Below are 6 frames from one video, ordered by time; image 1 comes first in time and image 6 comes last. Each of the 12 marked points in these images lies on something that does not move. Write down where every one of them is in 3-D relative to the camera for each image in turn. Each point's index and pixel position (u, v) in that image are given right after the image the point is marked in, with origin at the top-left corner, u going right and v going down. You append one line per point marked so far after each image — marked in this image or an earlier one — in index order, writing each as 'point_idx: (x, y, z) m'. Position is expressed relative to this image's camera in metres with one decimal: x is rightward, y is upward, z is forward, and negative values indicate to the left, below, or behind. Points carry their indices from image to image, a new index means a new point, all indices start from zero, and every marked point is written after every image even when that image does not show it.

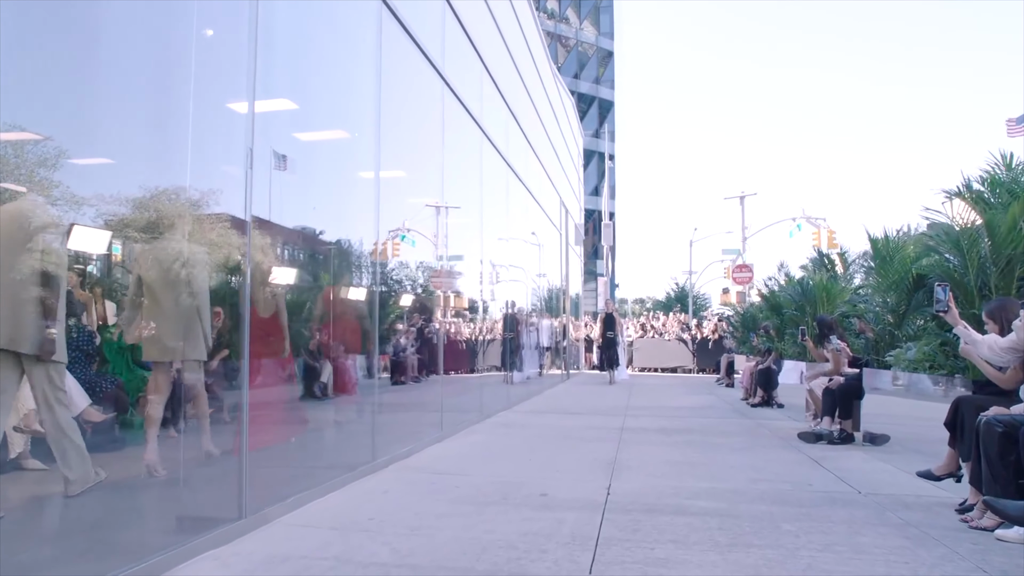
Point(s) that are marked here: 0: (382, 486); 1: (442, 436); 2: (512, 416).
0: (-0.9, -1.3, +6.1) m
1: (-0.8, -1.7, +10.0) m
2: (0.0, -1.8, +12.4) m
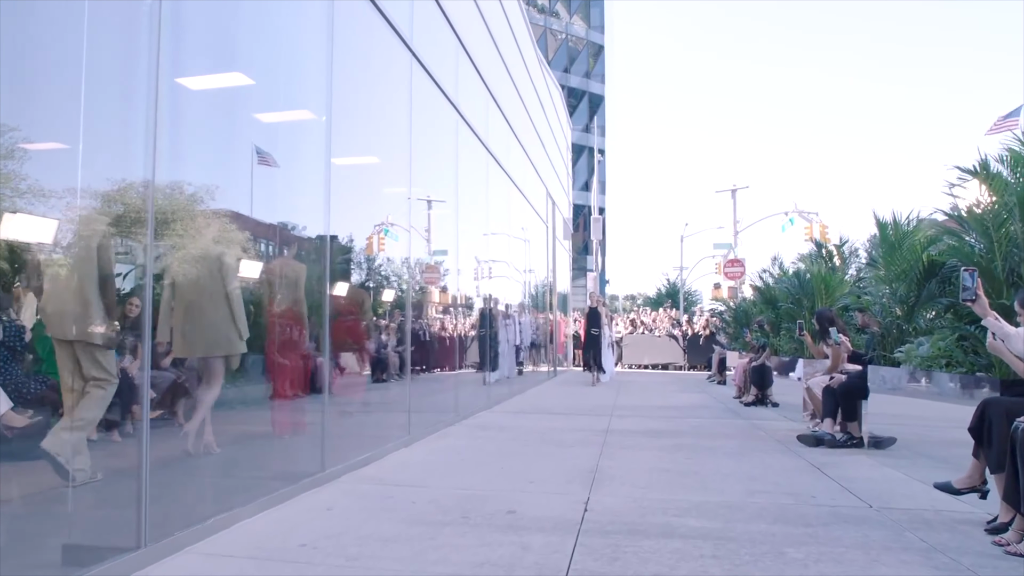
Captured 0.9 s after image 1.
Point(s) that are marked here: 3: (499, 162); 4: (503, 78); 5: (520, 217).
0: (-1.1, -1.3, +5.3) m
1: (-1.1, -1.6, +9.2) m
2: (-0.3, -1.7, +11.7) m
3: (-0.2, +2.2, +16.2) m
4: (-0.2, +3.8, +16.4) m
5: (+0.3, +1.3, +19.3) m
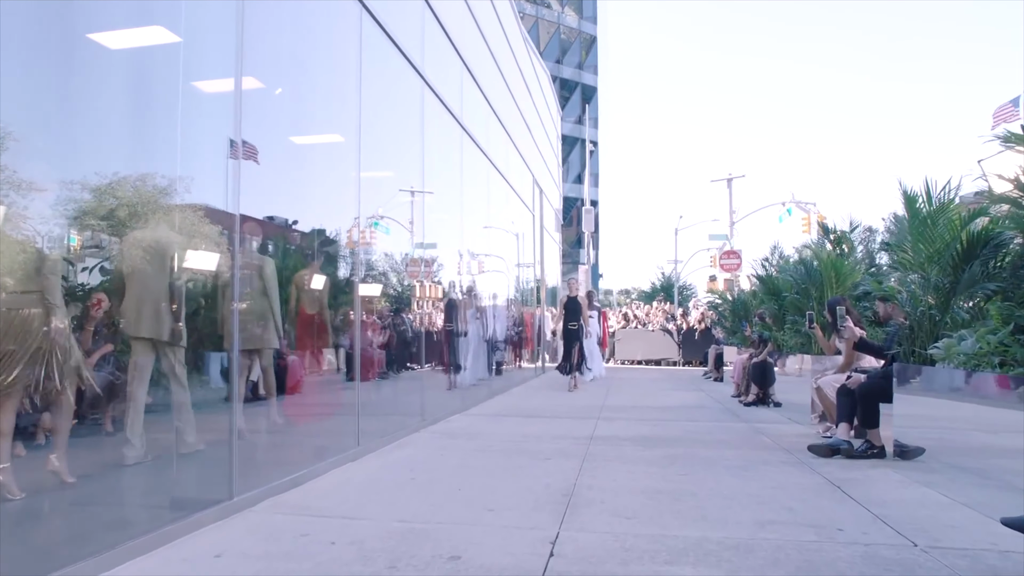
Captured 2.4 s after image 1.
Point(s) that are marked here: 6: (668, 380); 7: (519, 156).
0: (-1.3, -1.2, +4.2) m
1: (-1.3, -1.5, +8.0) m
2: (-0.6, -1.6, +10.5) m
3: (-0.5, +2.3, +15.0) m
4: (-0.5, +3.9, +15.2) m
5: (-0.1, +1.5, +18.1) m
6: (+3.4, -2.0, +19.5) m
7: (+0.2, +2.9, +19.8) m
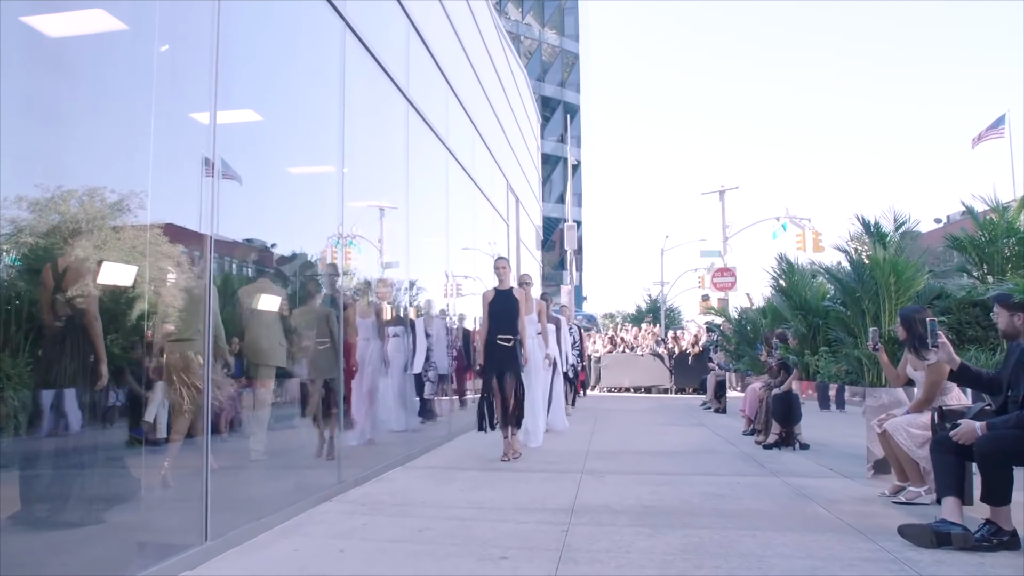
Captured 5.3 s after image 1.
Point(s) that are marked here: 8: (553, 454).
0: (-1.6, -1.1, +1.6) m
1: (-1.7, -1.5, +5.4) m
2: (-0.9, -1.7, +7.9) m
3: (-1.0, +2.1, +12.5) m
4: (-1.0, +3.7, +12.8) m
5: (-0.6, +1.2, +15.6) m
6: (+2.8, -2.3, +16.9) m
7: (-0.4, +2.5, +17.3) m
8: (+0.4, -1.8, +9.5) m
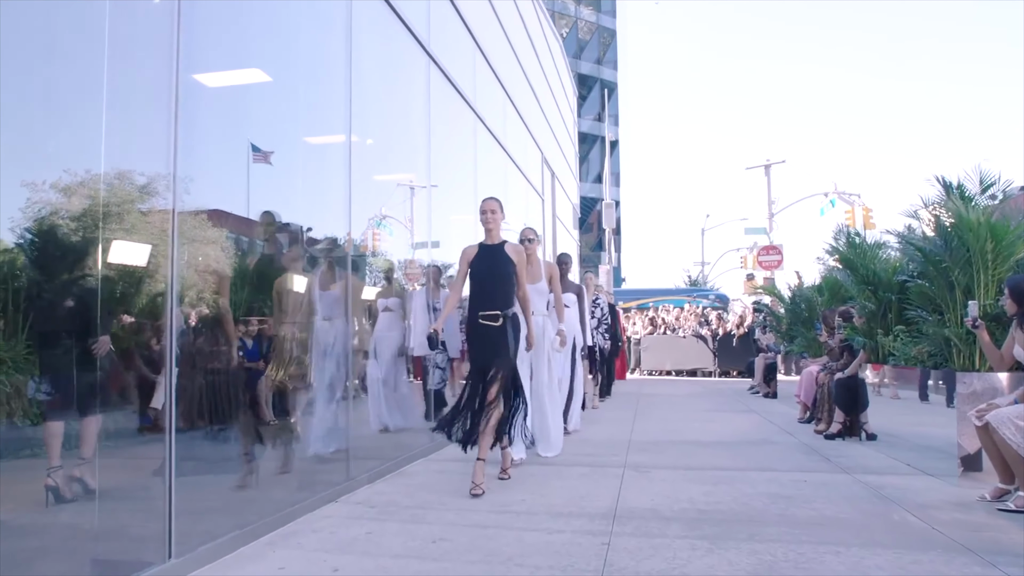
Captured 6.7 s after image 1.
0: (-1.6, -1.0, +0.7) m
1: (-1.5, -1.4, +4.6) m
2: (-0.7, -1.5, +7.0) m
3: (-0.6, +2.4, +11.6) m
4: (-0.6, +4.0, +11.8) m
5: (0.0, +1.5, +14.7) m
6: (+3.5, -1.9, +15.9) m
7: (+0.2, +2.9, +16.3) m
8: (+0.8, -1.5, +8.6) m
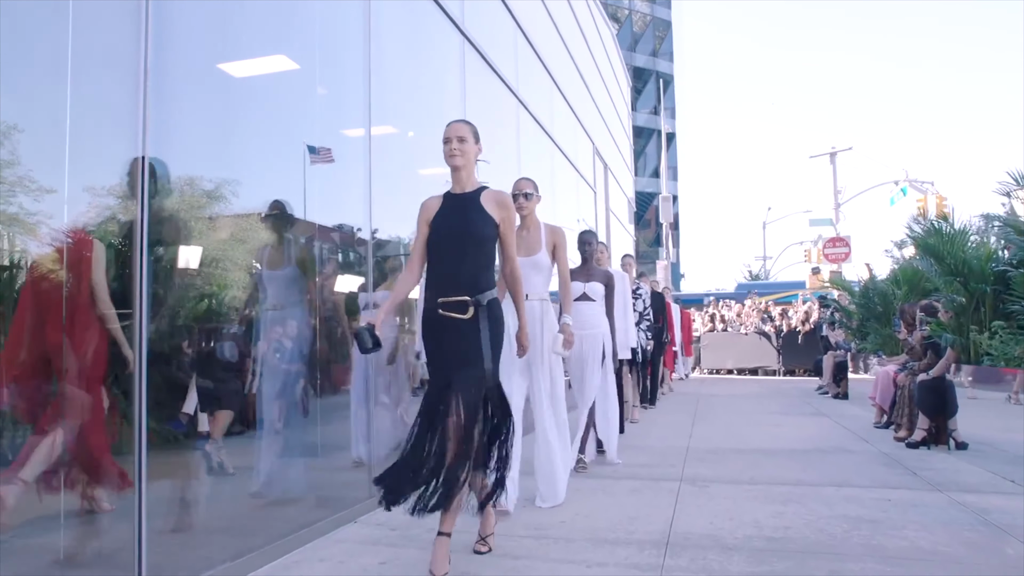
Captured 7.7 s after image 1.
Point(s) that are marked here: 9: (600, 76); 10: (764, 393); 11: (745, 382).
0: (-1.7, -1.0, +0.1) m
1: (-1.4, -1.3, +4.0) m
2: (-0.4, -1.4, +6.4) m
3: (0.0, +2.4, +10.9) m
4: (0.0, +4.0, +11.1) m
5: (+0.7, +1.6, +14.0) m
6: (+4.3, -1.8, +15.0) m
7: (+1.1, +3.0, +15.6) m
8: (+1.2, -1.4, +7.8) m
9: (+1.8, +4.6, +19.2) m
10: (+4.4, -1.8, +15.7) m
11: (+4.9, -2.0, +18.7) m
